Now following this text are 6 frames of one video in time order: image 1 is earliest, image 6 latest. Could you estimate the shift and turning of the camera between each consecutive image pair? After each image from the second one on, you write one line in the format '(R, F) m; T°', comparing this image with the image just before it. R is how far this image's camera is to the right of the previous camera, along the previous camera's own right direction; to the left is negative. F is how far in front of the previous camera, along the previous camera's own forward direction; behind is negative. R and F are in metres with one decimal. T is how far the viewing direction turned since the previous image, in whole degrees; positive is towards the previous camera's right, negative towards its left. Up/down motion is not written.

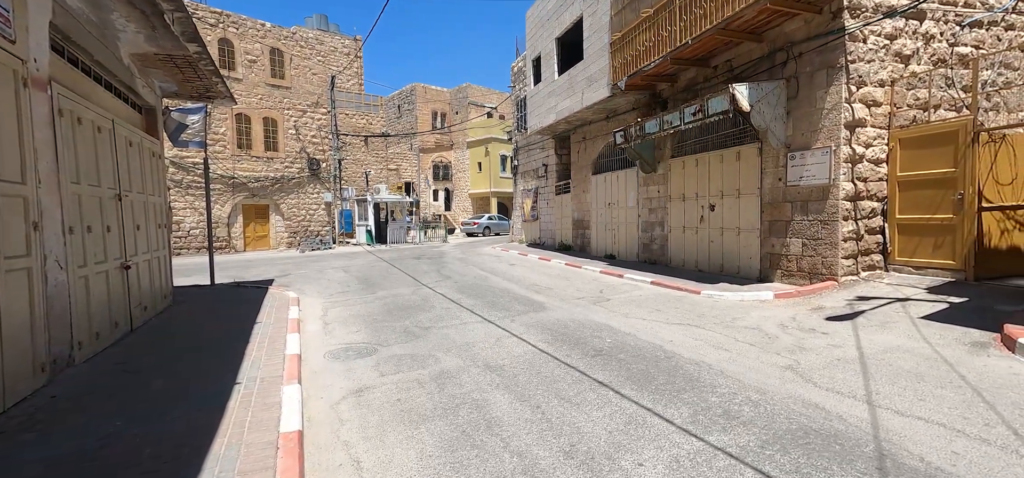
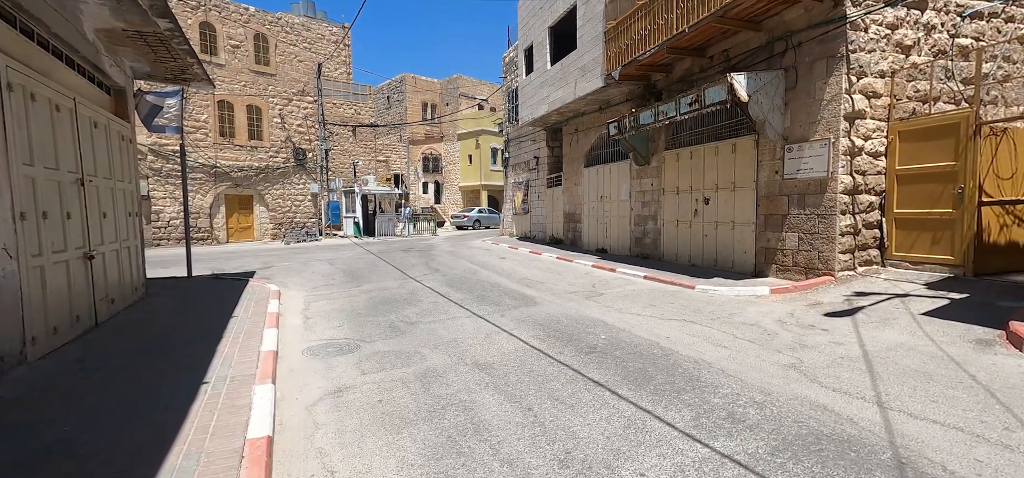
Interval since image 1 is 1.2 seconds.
(0.0, +0.3) m; +1°
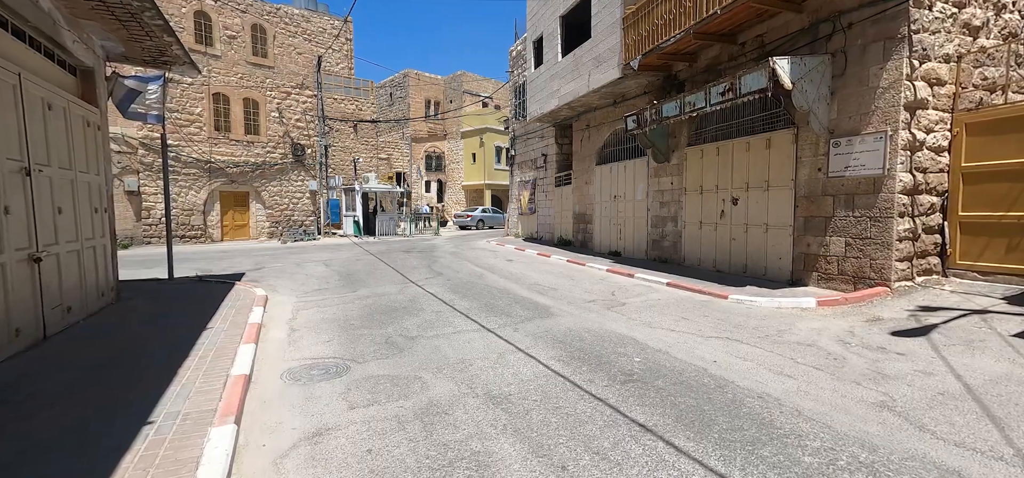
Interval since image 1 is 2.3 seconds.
(-0.2, +0.8) m; 0°
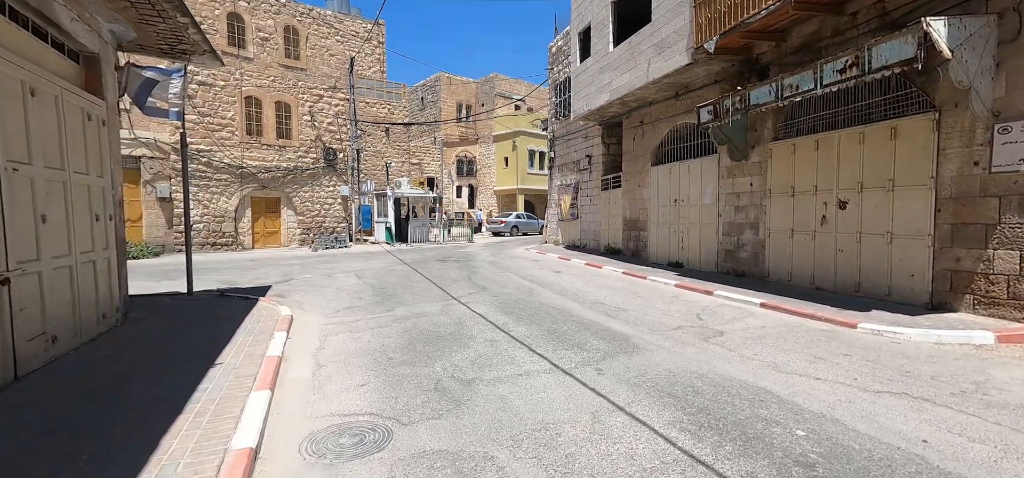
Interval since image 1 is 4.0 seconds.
(-0.6, +1.2) m; -4°
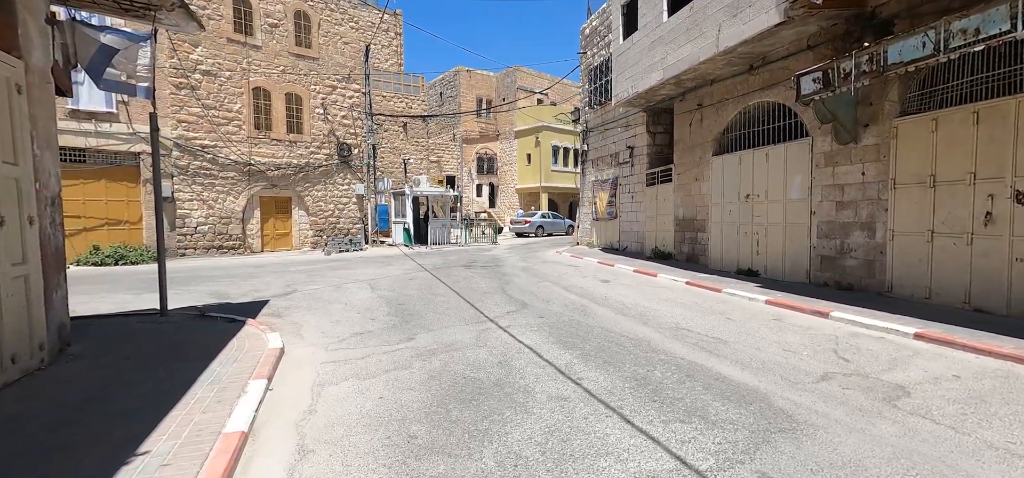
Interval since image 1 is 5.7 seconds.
(-0.5, +1.8) m; -2°
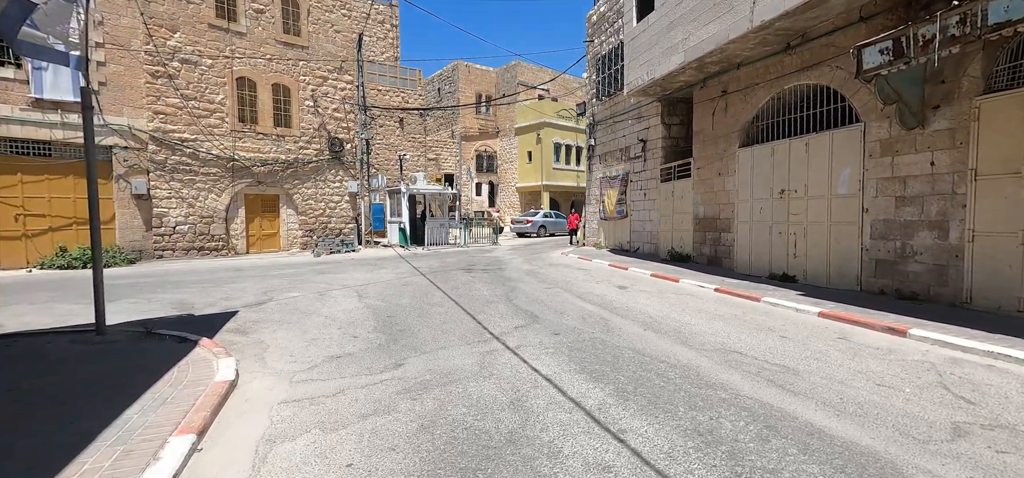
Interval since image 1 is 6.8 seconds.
(-0.1, +1.1) m; 0°
